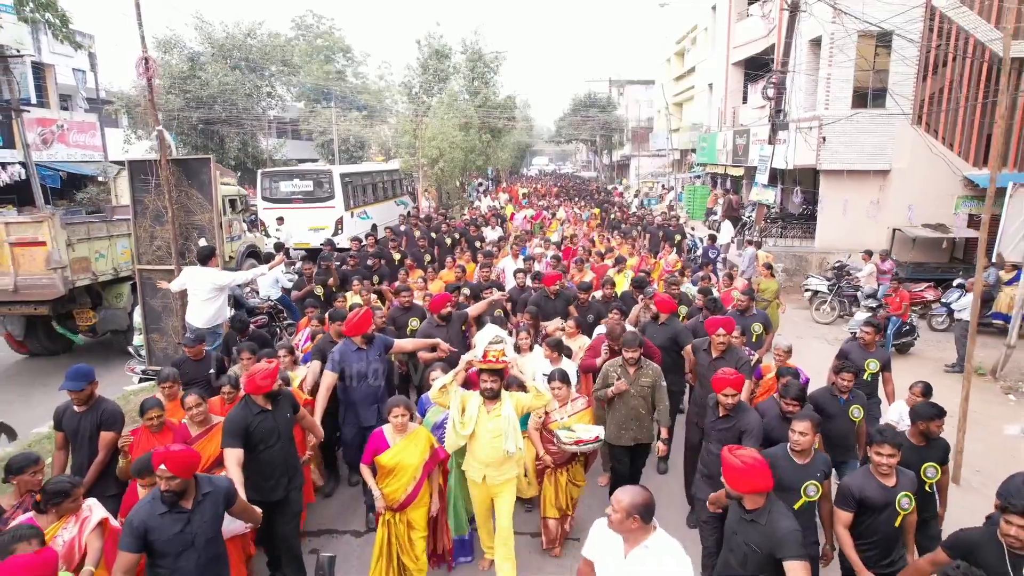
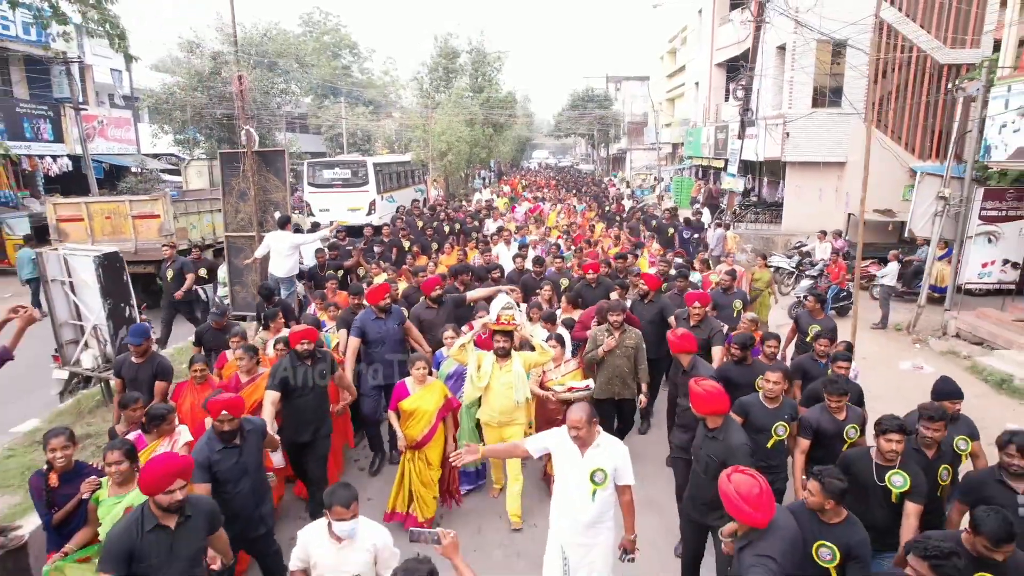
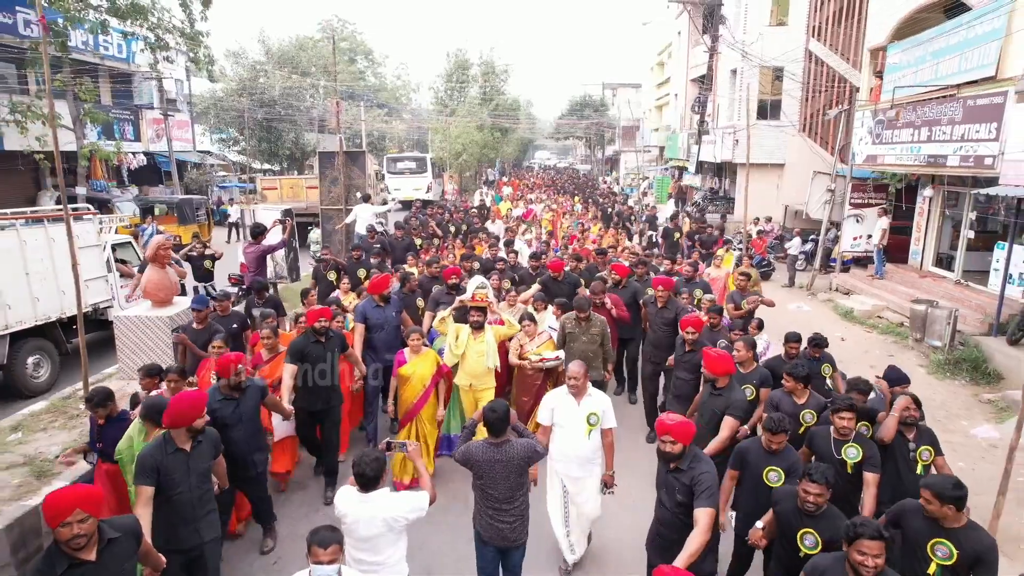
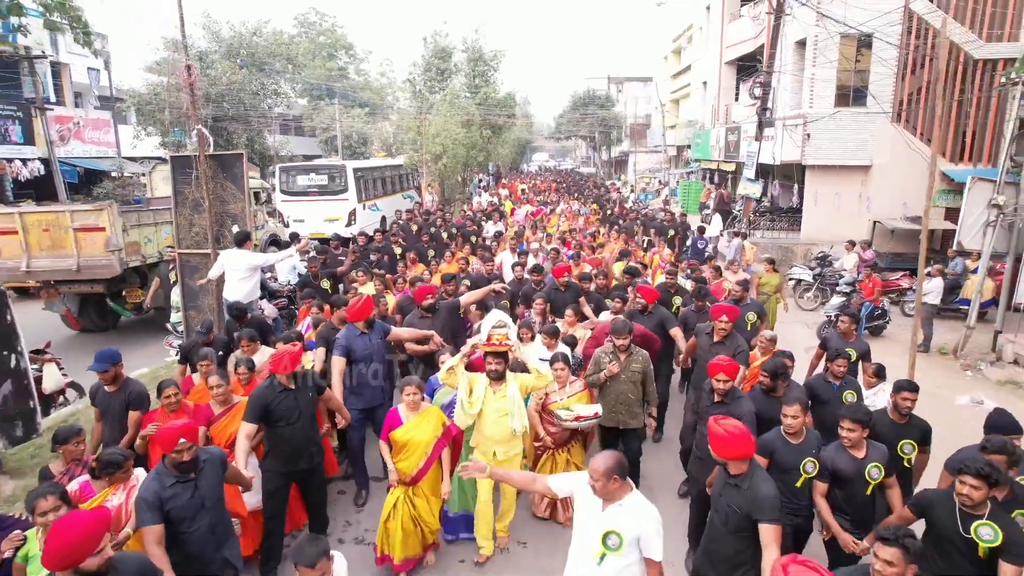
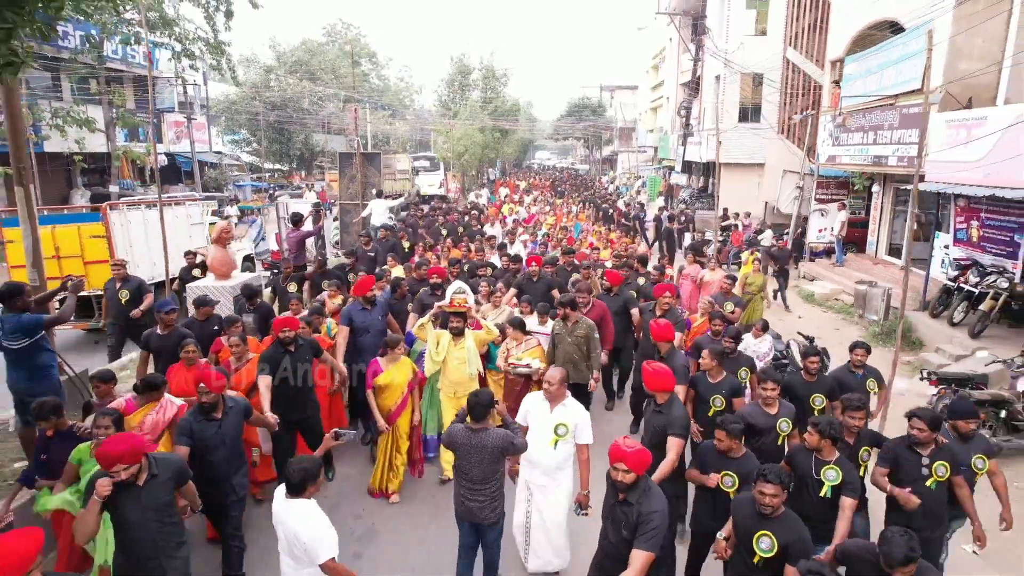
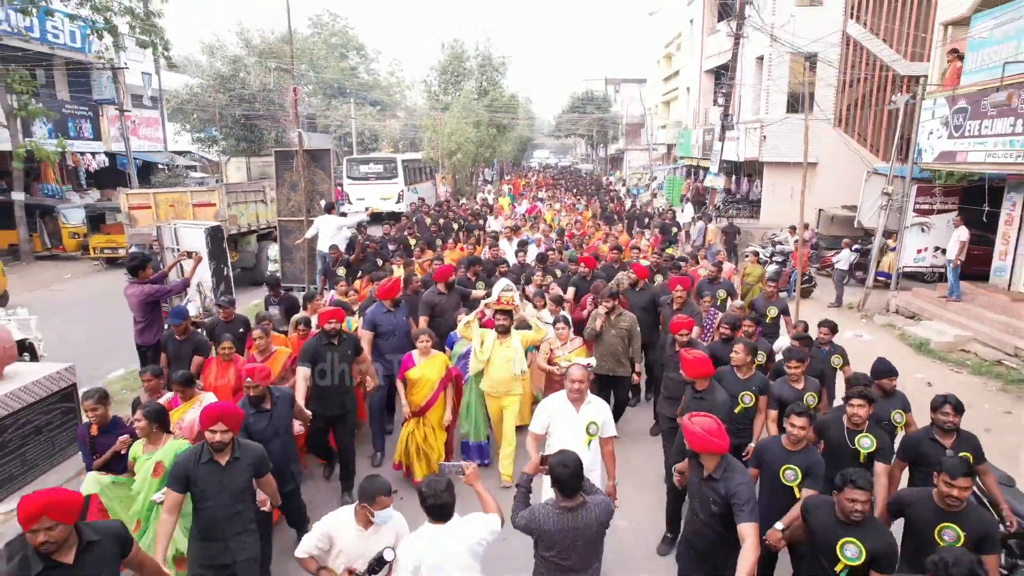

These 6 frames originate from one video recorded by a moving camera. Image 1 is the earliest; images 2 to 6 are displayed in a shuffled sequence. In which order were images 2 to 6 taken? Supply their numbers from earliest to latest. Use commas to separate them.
4, 2, 6, 3, 5
